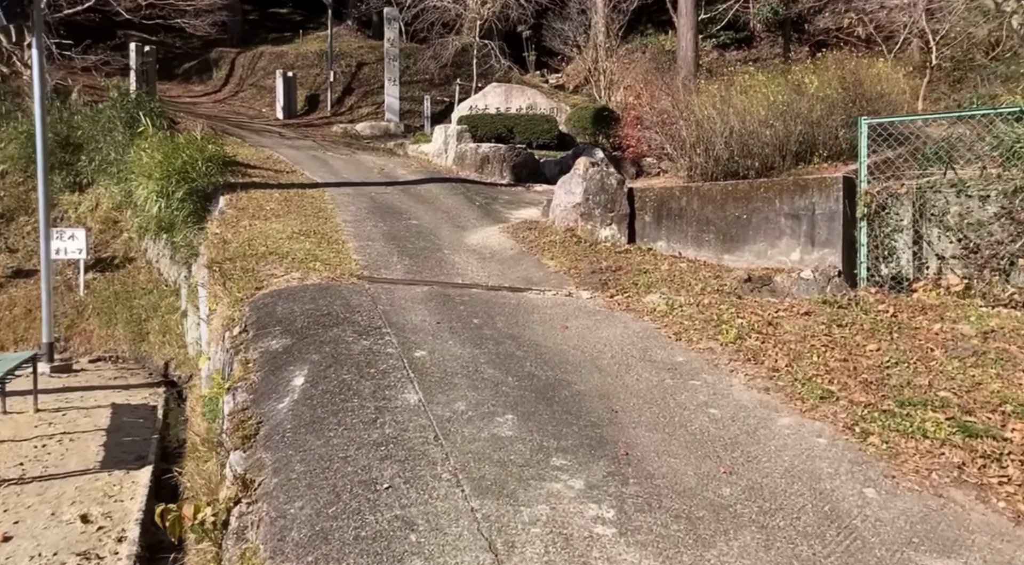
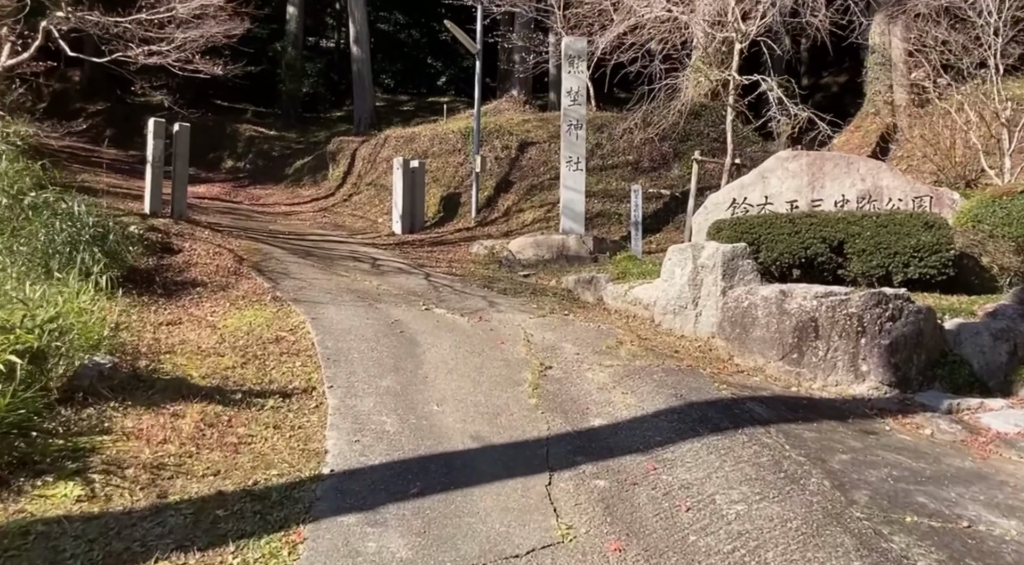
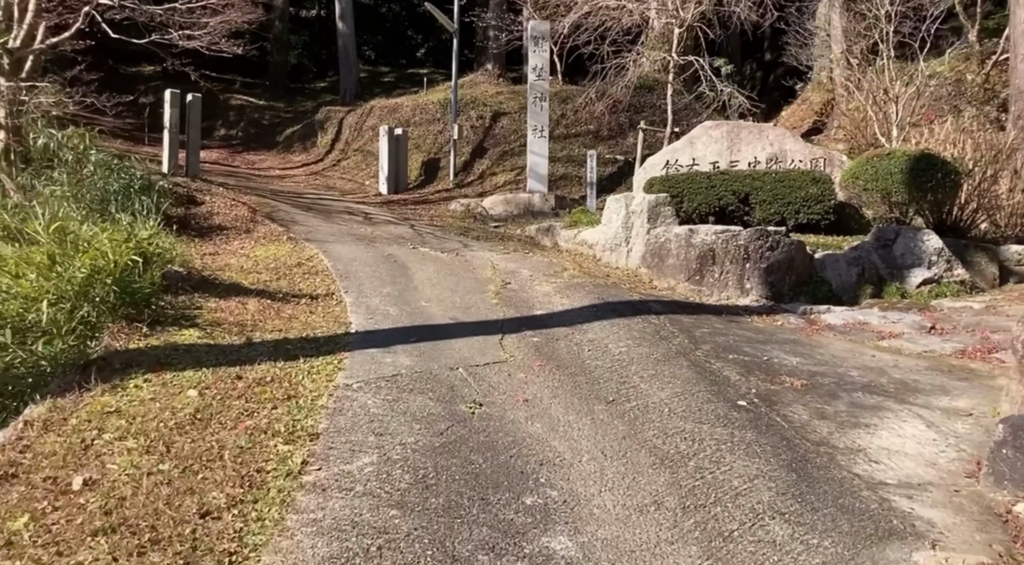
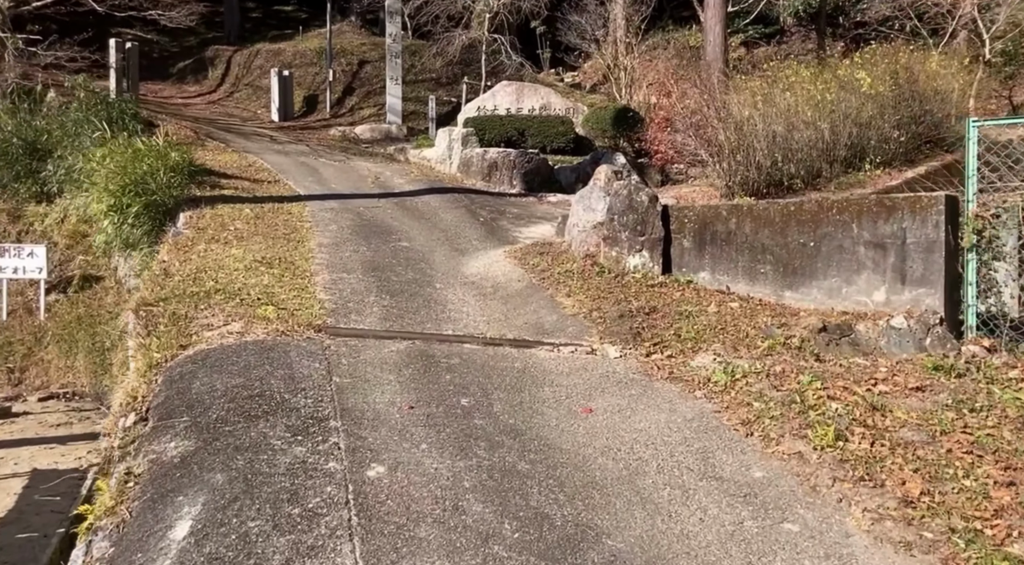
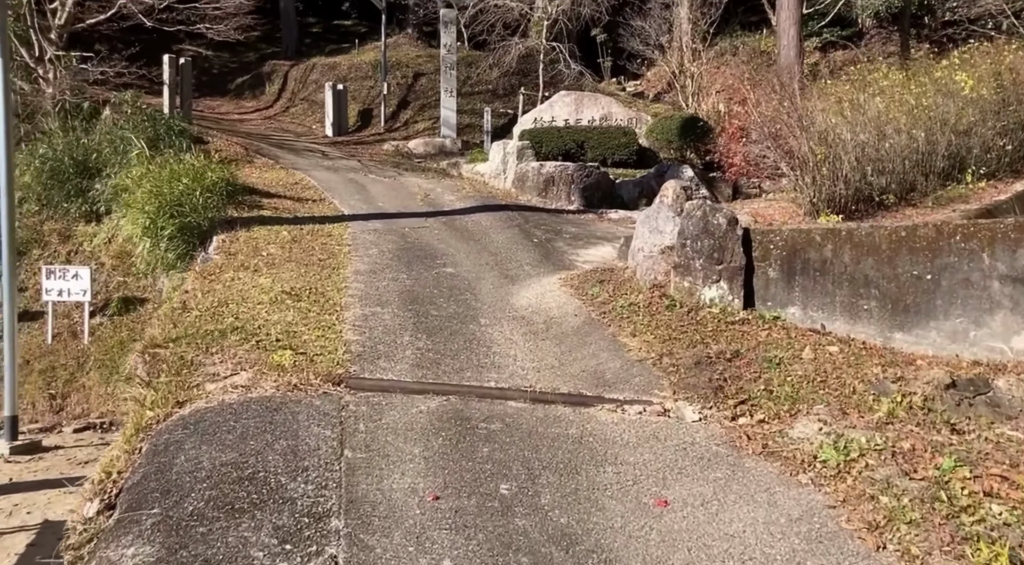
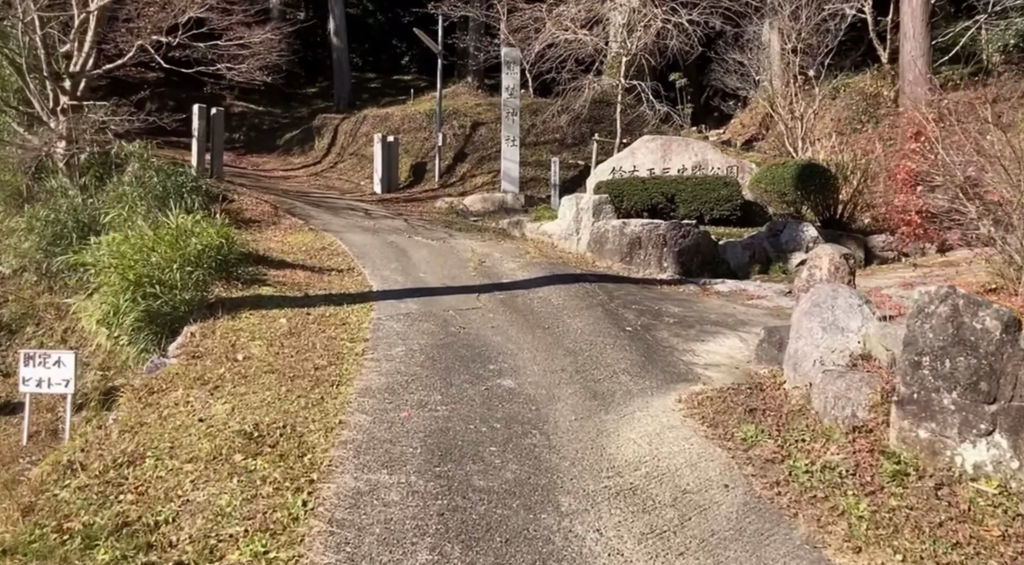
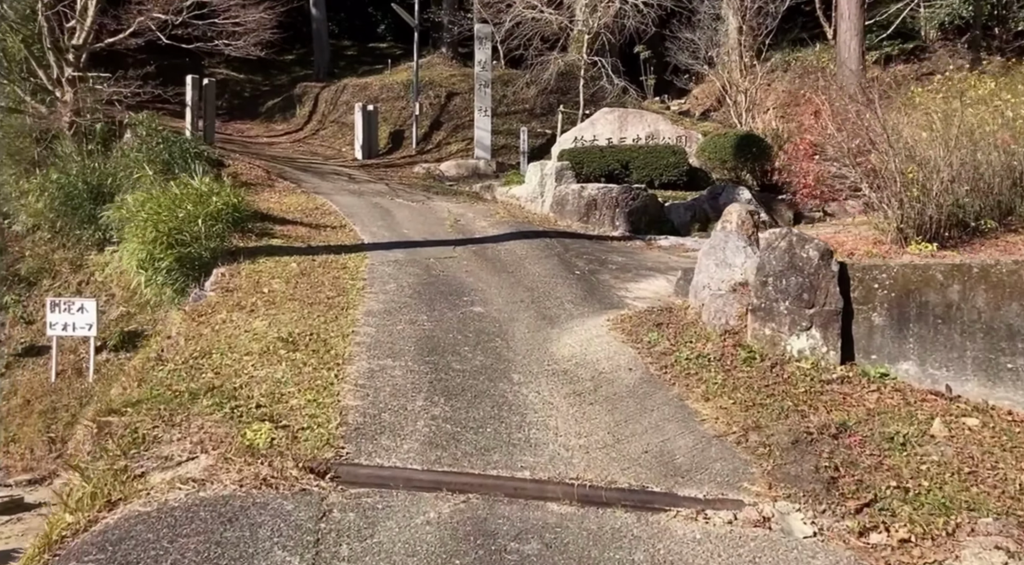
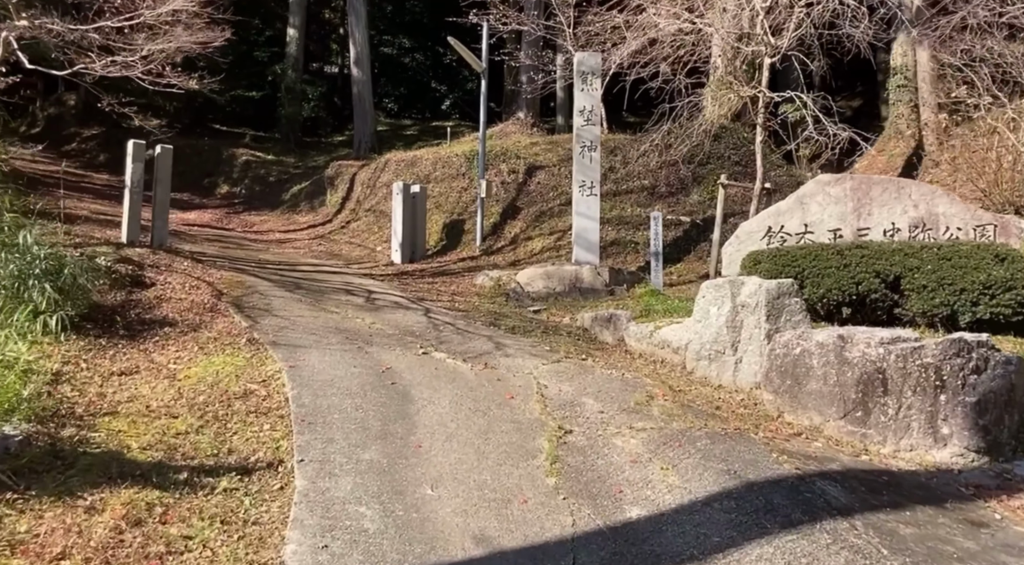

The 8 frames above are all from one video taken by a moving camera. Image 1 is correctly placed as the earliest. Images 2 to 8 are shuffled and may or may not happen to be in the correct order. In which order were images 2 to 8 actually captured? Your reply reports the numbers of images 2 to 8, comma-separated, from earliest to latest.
4, 5, 7, 6, 3, 2, 8
